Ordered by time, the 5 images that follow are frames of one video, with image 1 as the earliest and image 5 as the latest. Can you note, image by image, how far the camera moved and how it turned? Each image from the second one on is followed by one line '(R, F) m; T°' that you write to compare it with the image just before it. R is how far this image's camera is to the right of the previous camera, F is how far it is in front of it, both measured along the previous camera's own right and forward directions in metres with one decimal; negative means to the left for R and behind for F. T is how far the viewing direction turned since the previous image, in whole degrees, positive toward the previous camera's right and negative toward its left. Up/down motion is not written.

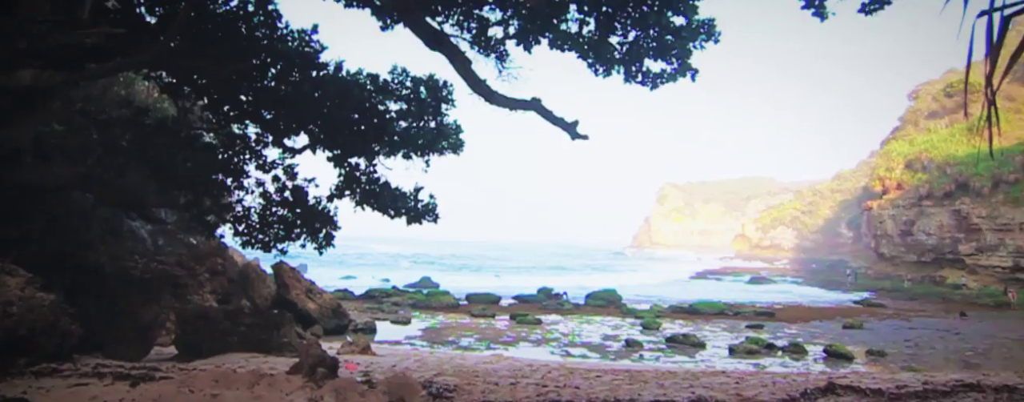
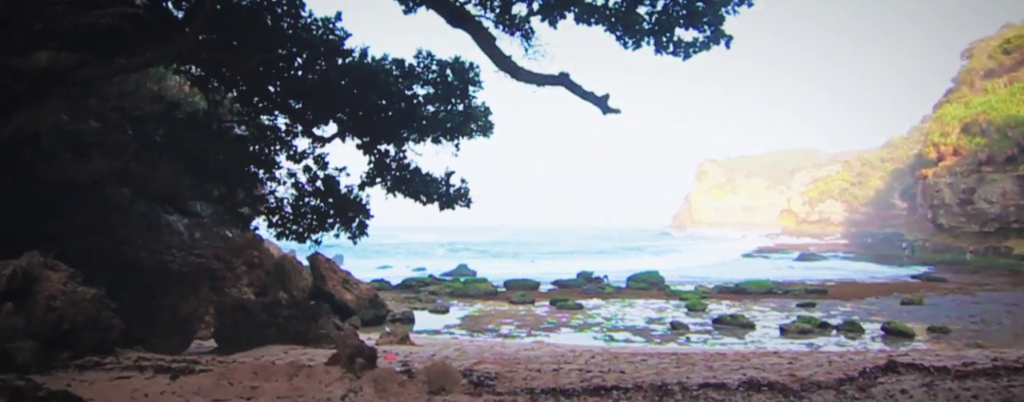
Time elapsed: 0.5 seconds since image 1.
(-0.1, +0.3) m; -3°
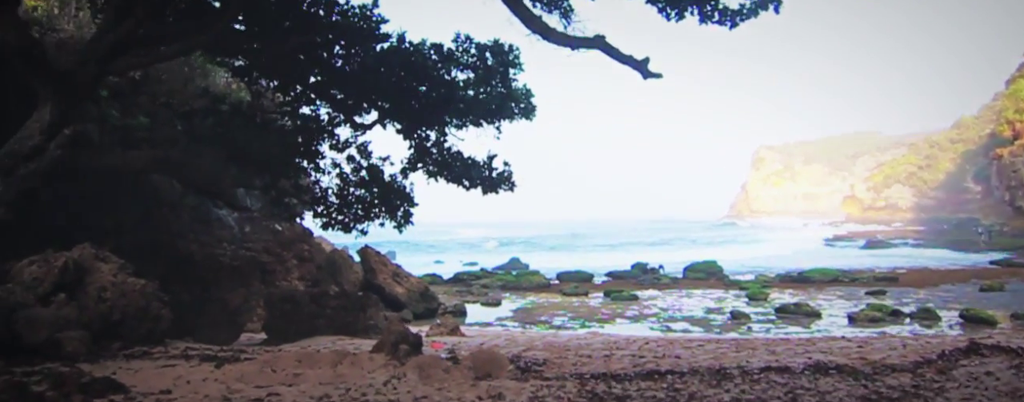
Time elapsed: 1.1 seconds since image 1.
(0.0, +0.3) m; -4°
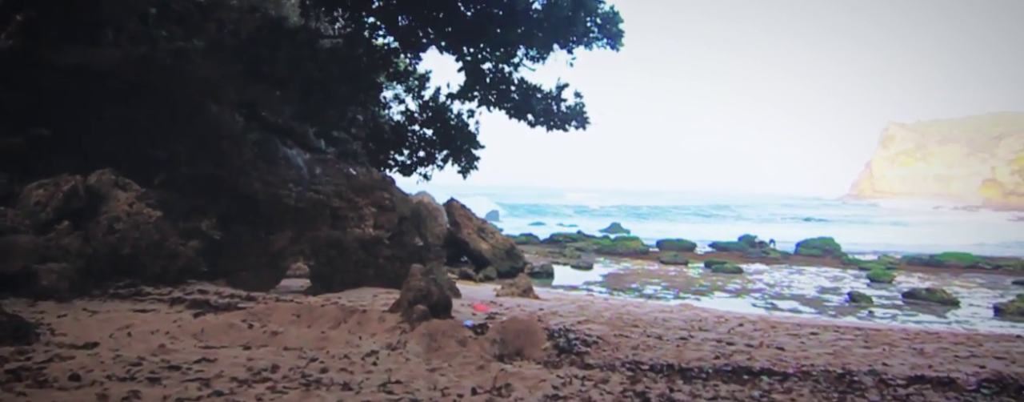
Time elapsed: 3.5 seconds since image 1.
(+0.4, +1.7) m; -9°
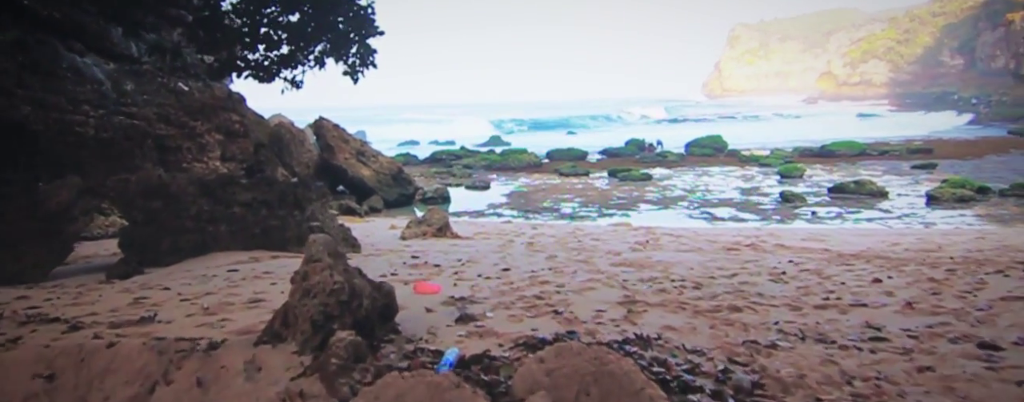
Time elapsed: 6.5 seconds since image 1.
(-0.6, +3.2) m; +11°
